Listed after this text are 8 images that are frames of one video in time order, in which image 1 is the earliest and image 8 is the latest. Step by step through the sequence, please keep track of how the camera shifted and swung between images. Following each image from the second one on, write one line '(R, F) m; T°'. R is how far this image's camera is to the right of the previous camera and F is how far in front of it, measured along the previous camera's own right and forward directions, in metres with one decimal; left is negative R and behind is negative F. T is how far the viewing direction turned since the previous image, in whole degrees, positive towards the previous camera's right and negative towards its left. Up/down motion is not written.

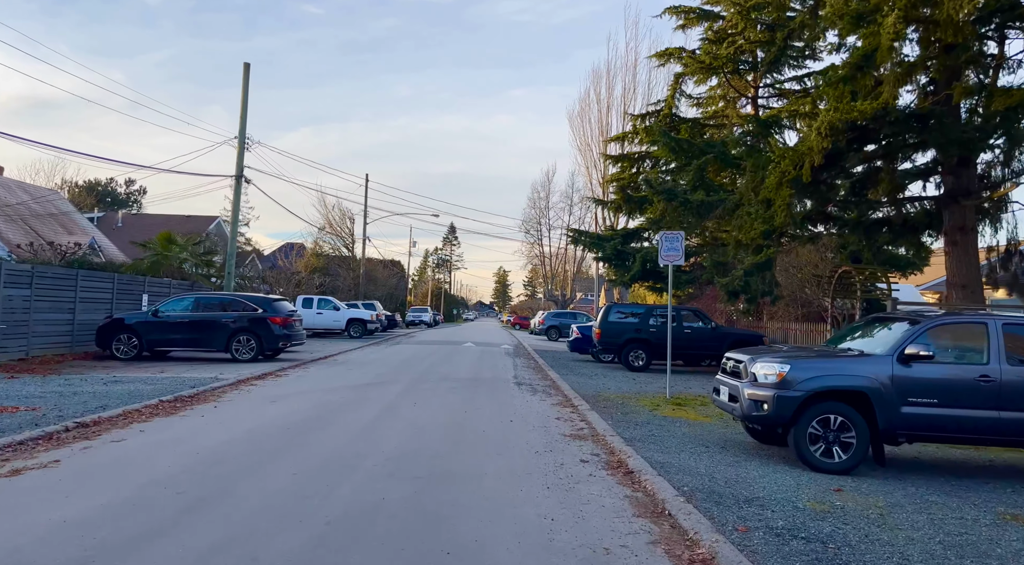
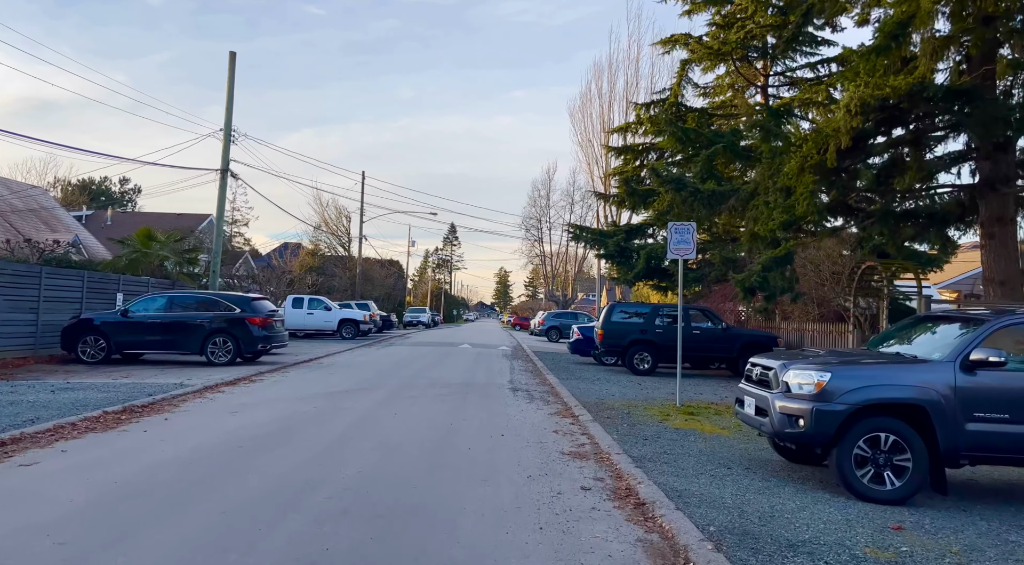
(+0.1, +1.3) m; 0°
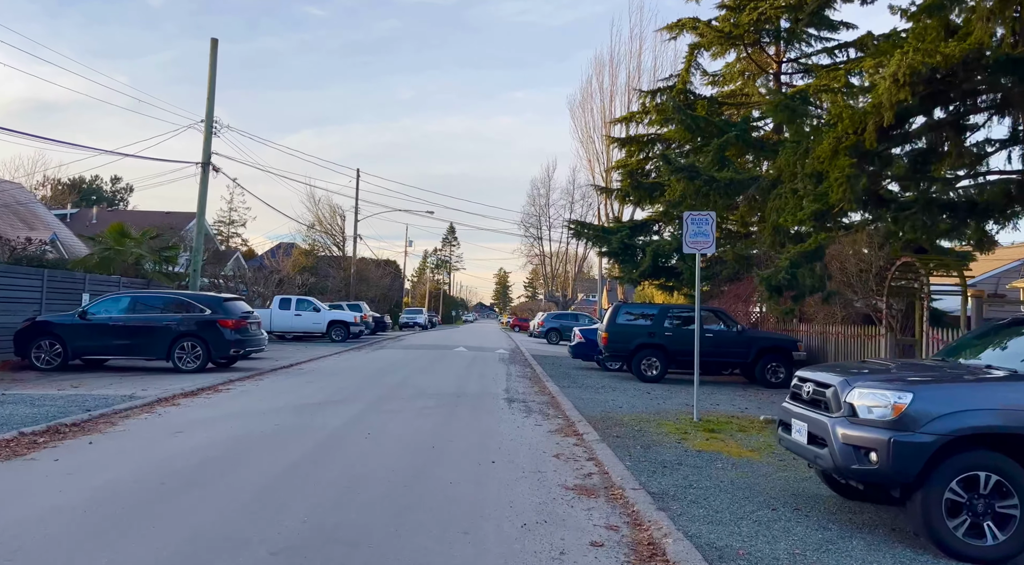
(+0.1, +1.5) m; 0°
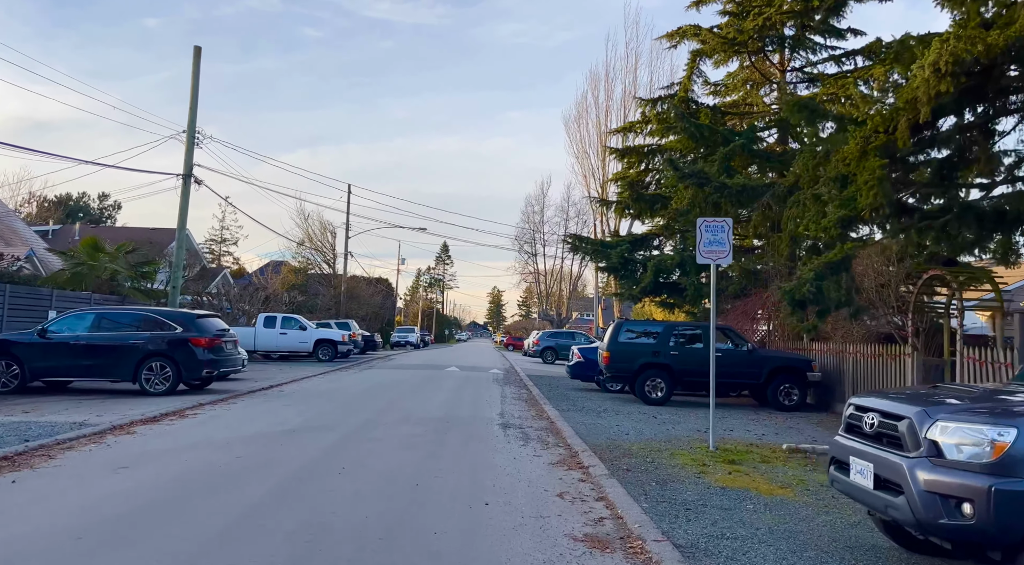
(0.0, +1.1) m; +1°
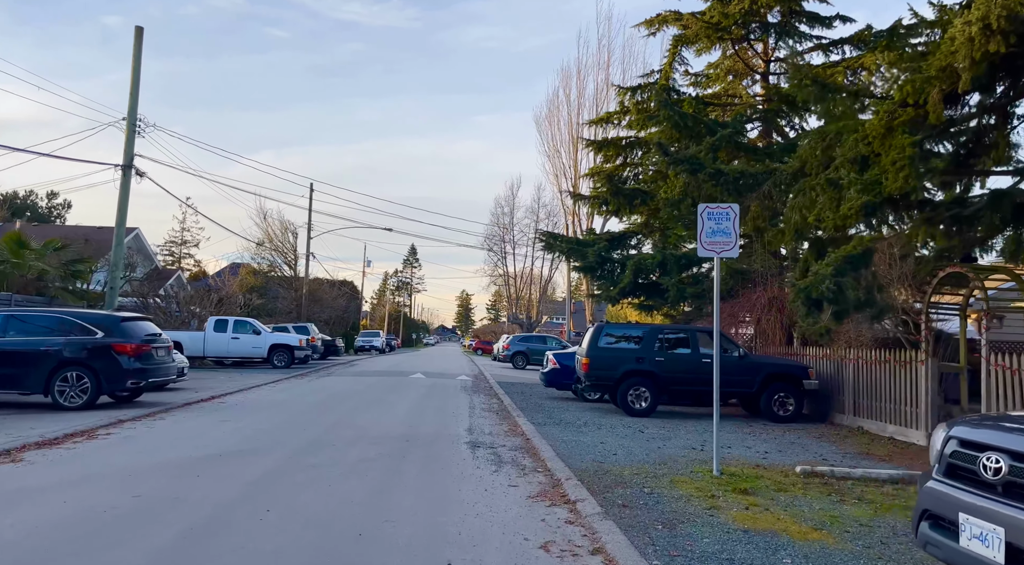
(0.0, +1.6) m; +2°
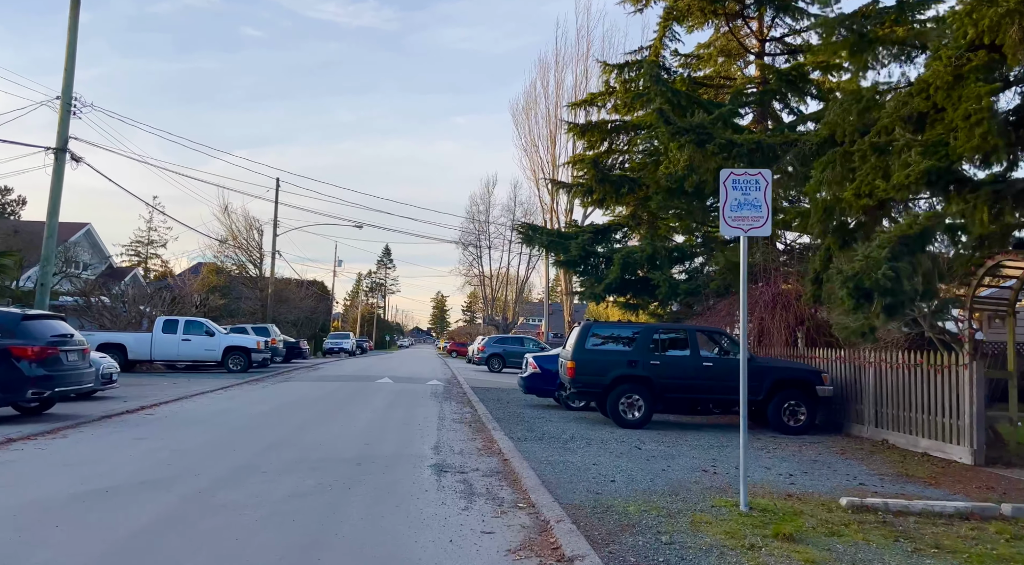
(0.0, +1.9) m; +2°
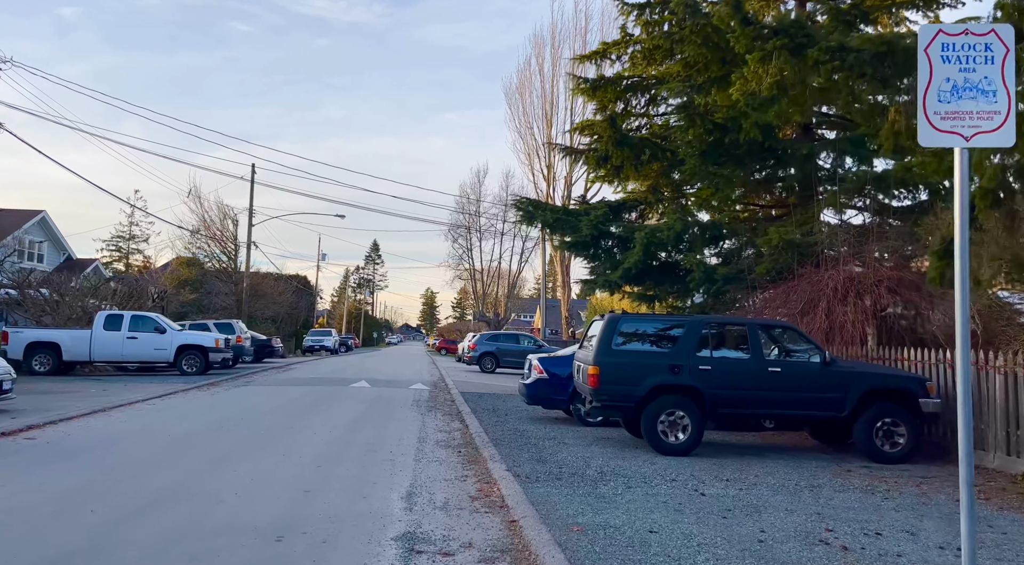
(-0.2, +3.2) m; +1°
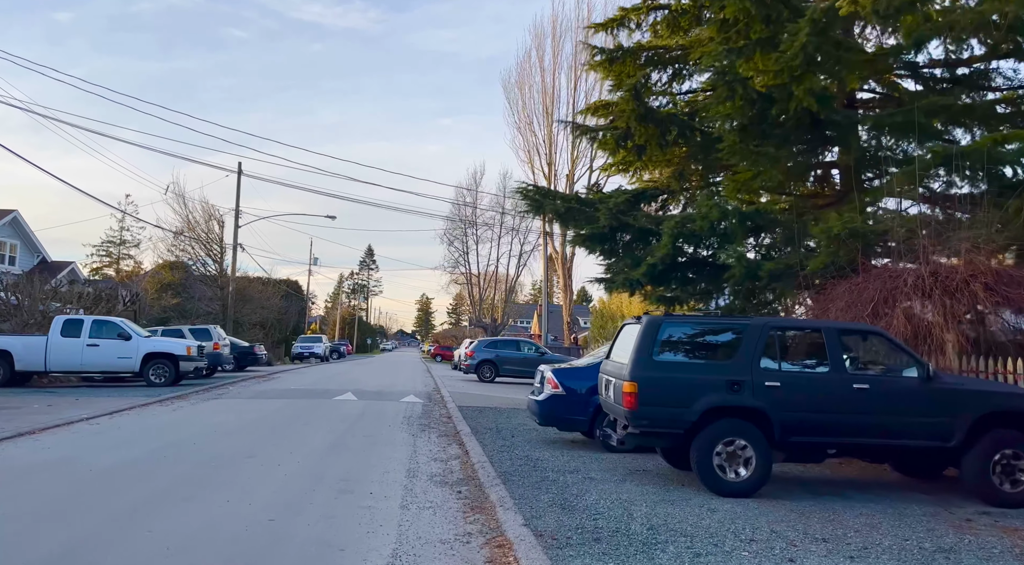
(-0.2, +2.1) m; 0°
